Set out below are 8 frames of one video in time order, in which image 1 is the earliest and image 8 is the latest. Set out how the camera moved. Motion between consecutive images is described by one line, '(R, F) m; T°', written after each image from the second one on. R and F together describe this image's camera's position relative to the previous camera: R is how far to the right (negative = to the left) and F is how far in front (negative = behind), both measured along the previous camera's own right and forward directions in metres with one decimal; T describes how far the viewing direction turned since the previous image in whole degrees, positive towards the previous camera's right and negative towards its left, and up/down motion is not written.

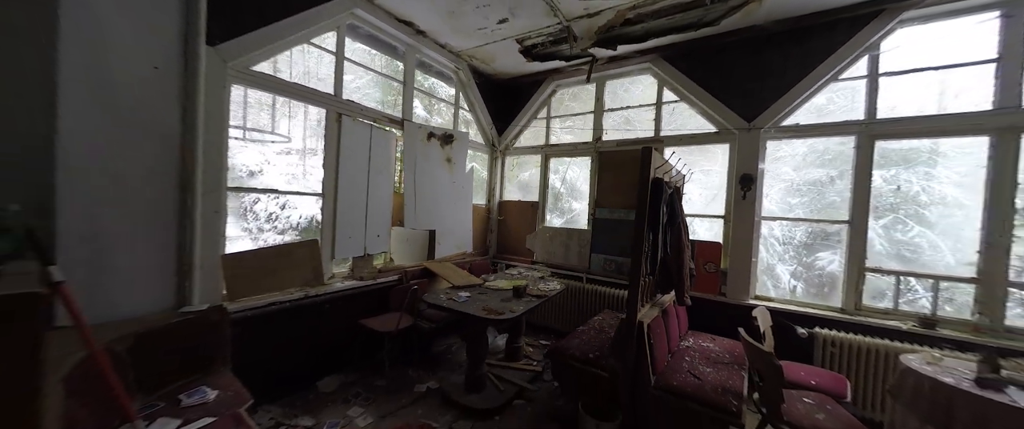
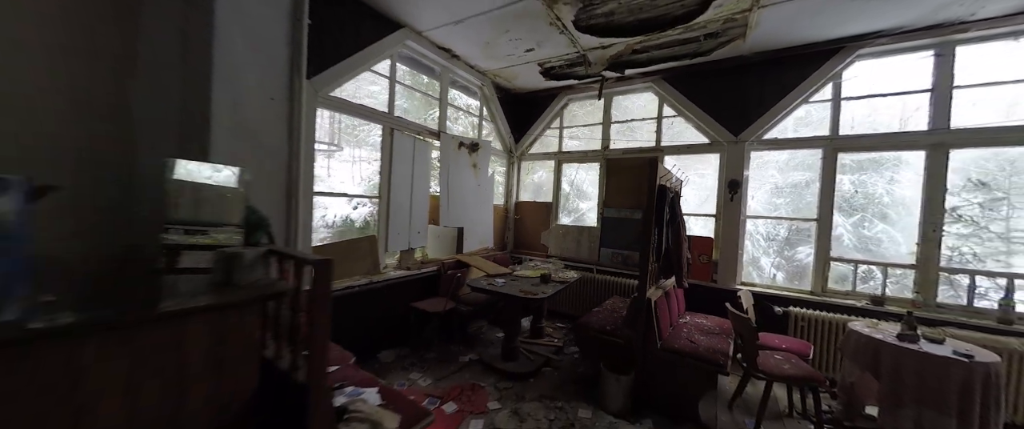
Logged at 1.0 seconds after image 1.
(-0.3, -0.5) m; +1°
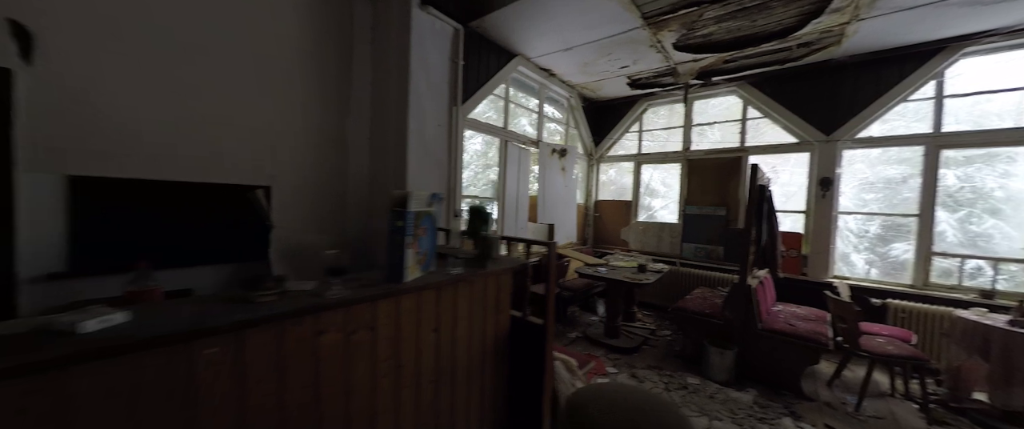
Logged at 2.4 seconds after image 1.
(-0.6, -0.6) m; -8°
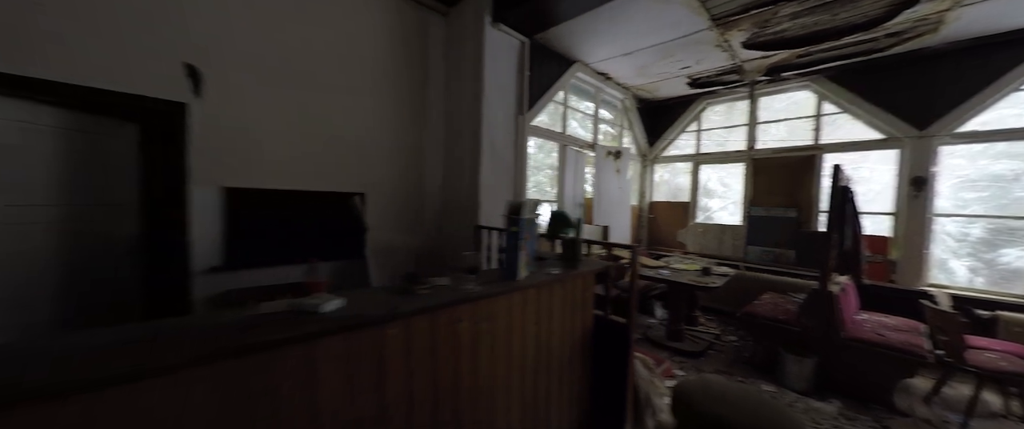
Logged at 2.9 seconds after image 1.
(-0.2, -0.2) m; -7°
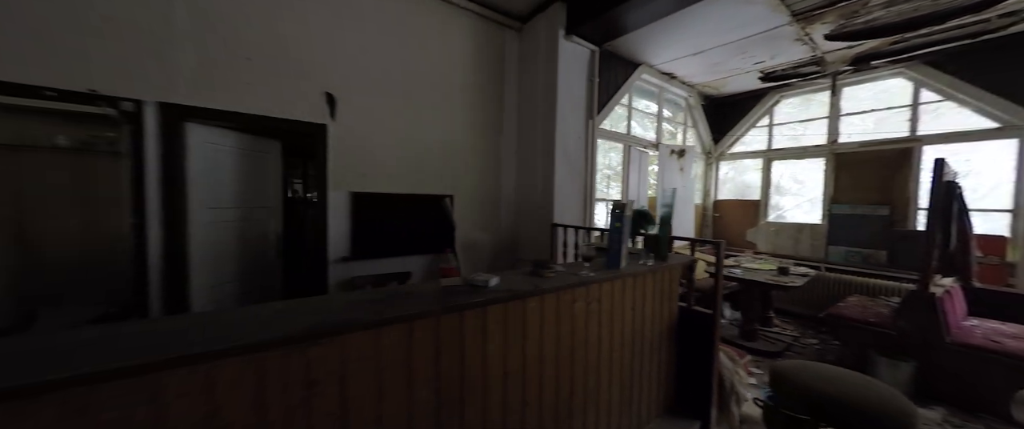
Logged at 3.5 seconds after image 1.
(-0.3, -0.3) m; -8°
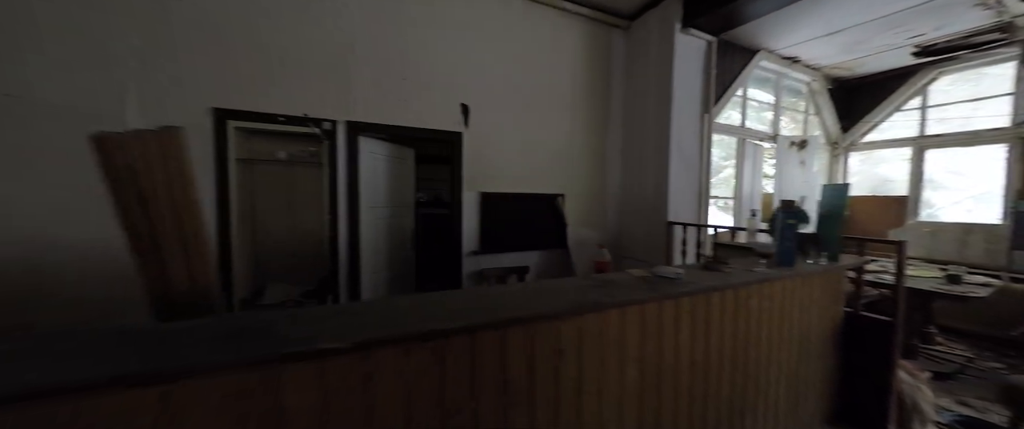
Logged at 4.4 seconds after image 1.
(-0.4, -0.2) m; -11°
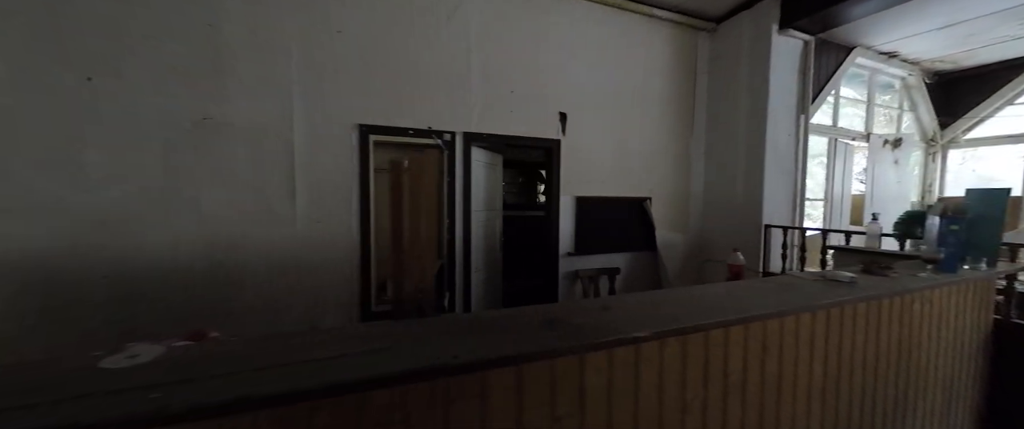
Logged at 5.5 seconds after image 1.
(-0.6, -0.2) m; -5°
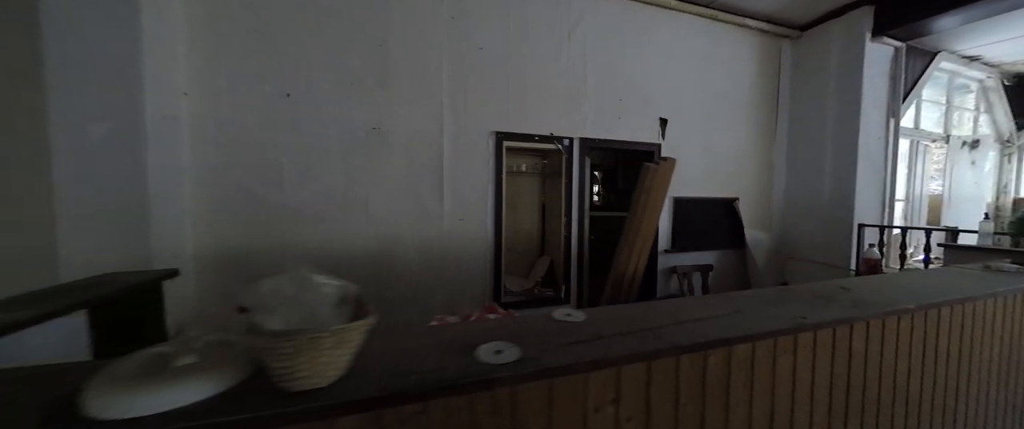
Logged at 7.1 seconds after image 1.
(-0.9, -0.2) m; -2°
